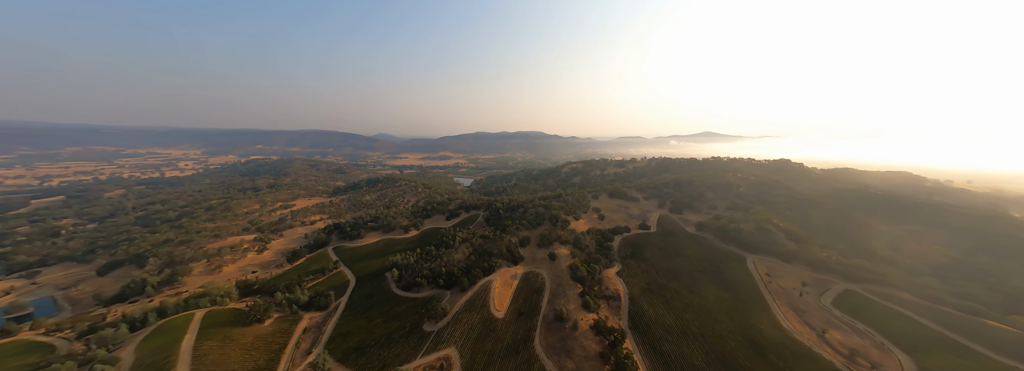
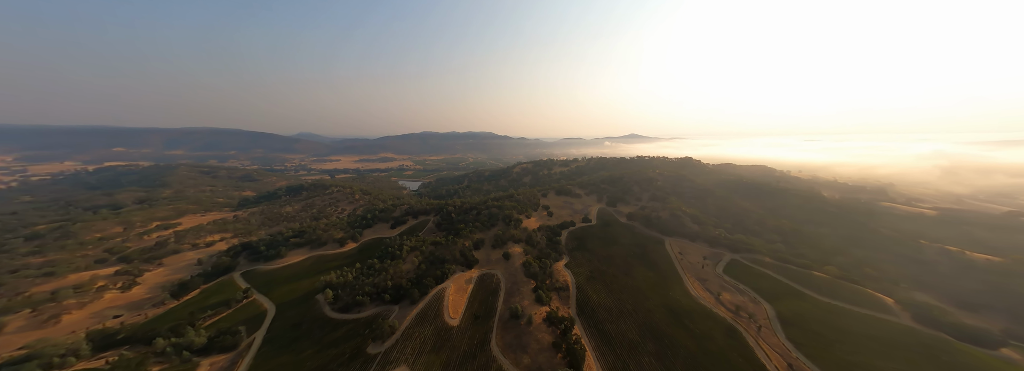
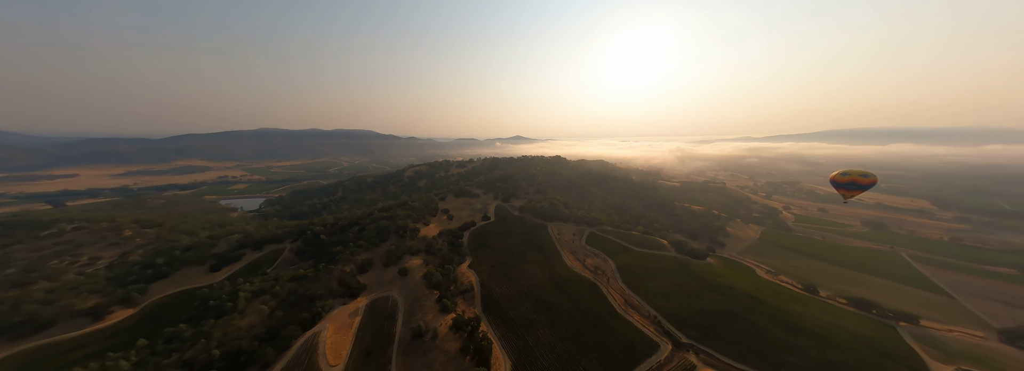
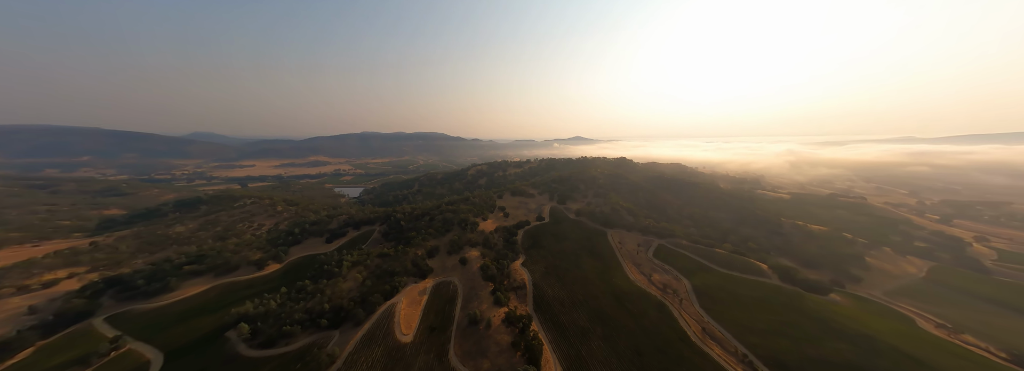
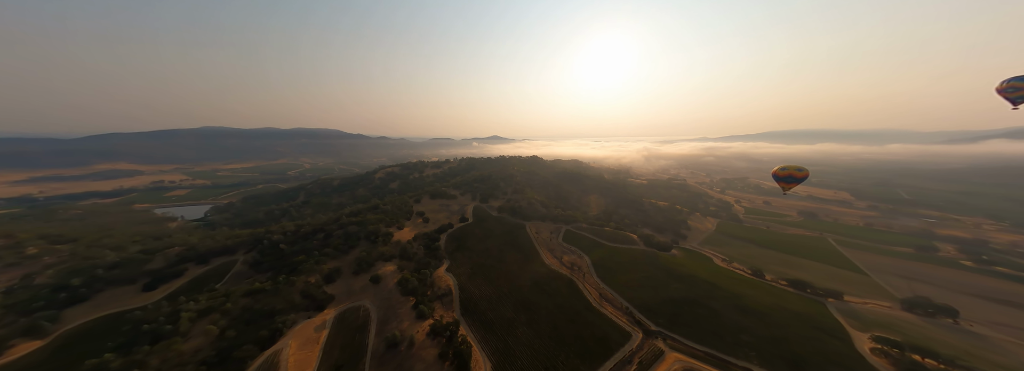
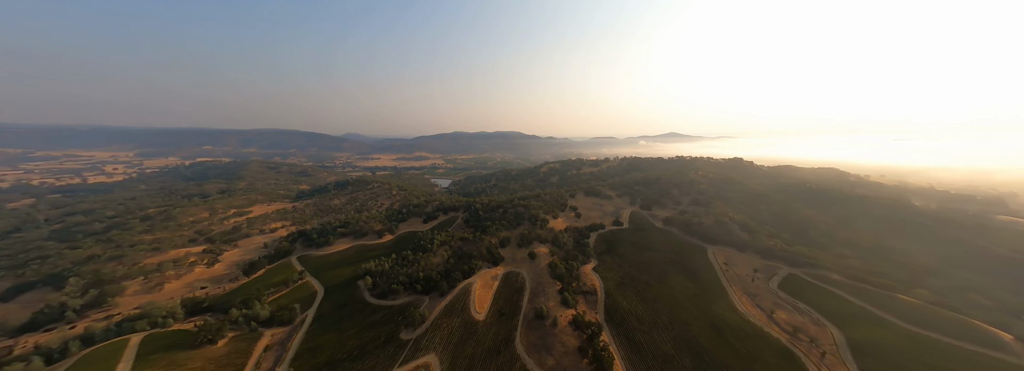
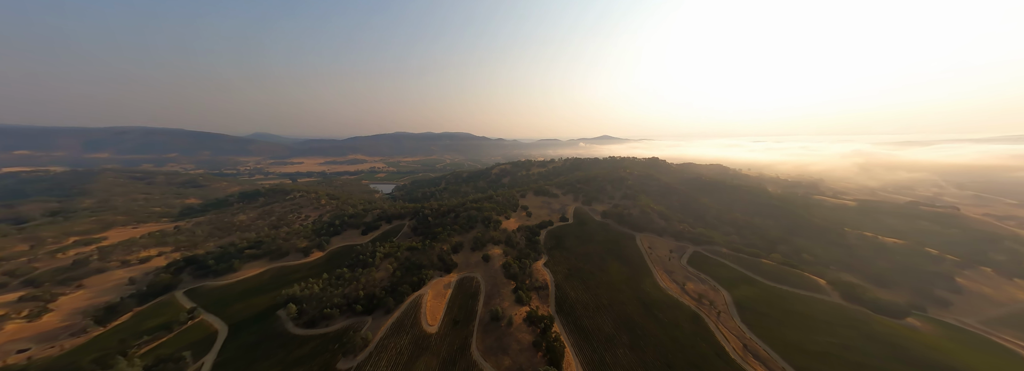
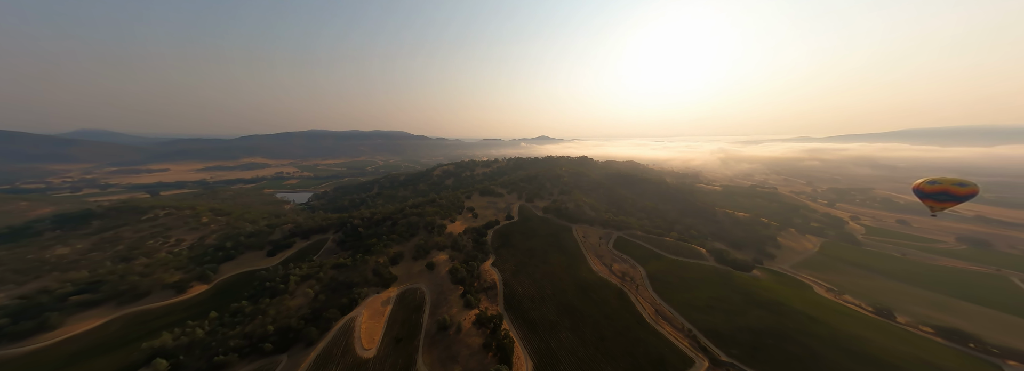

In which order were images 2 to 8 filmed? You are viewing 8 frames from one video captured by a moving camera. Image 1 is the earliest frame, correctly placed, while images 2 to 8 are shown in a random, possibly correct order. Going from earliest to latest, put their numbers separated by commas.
6, 2, 7, 4, 8, 3, 5
